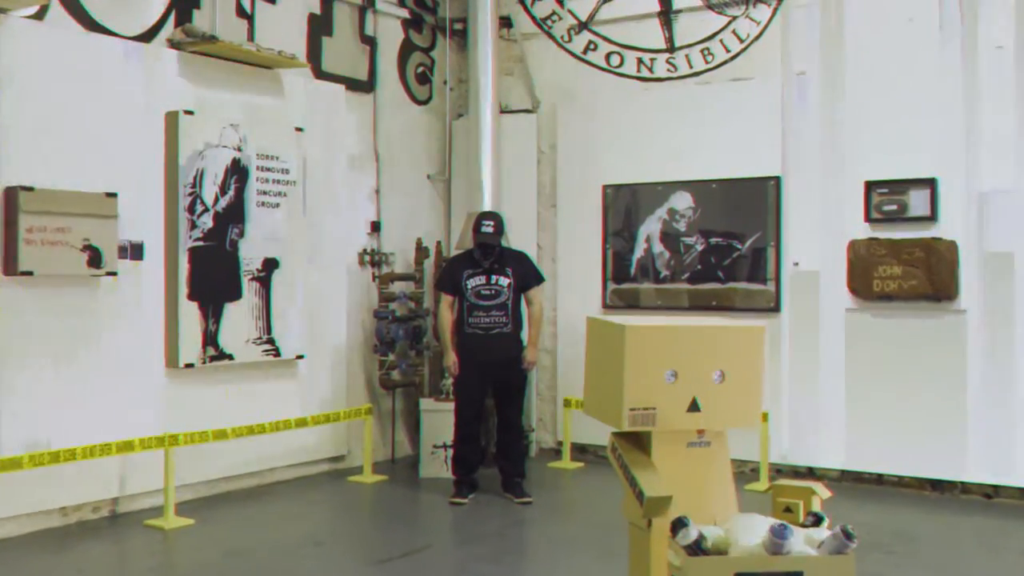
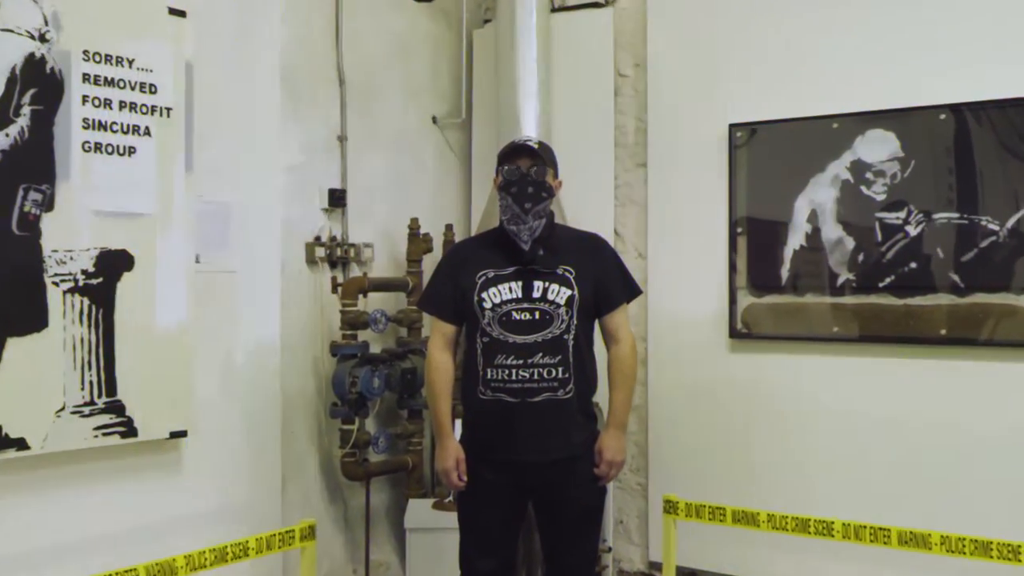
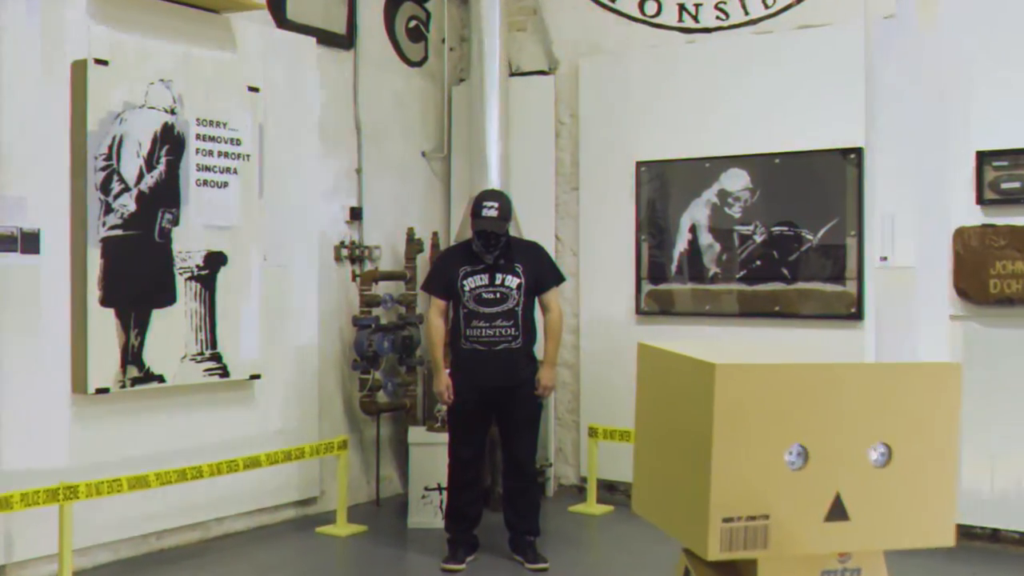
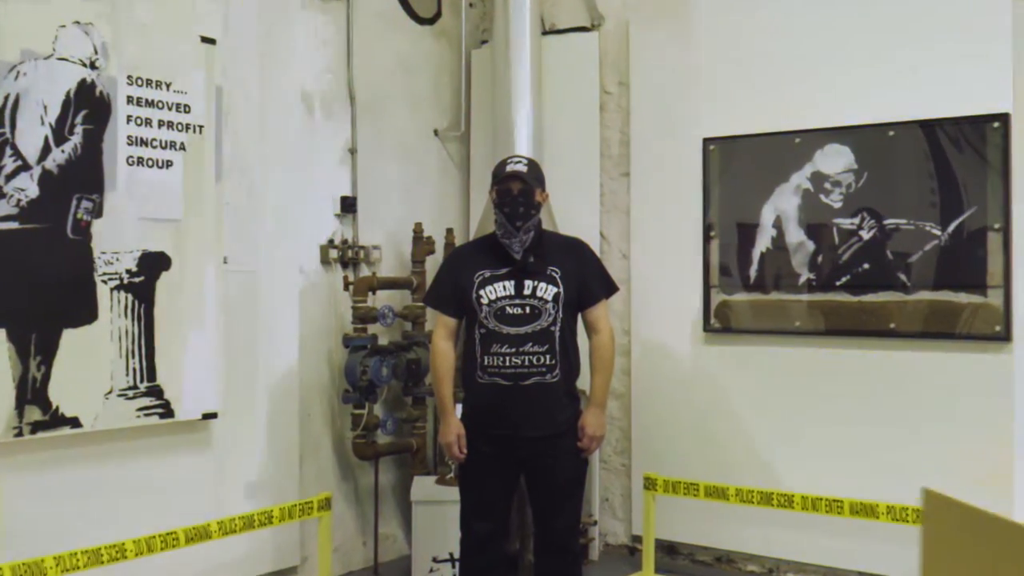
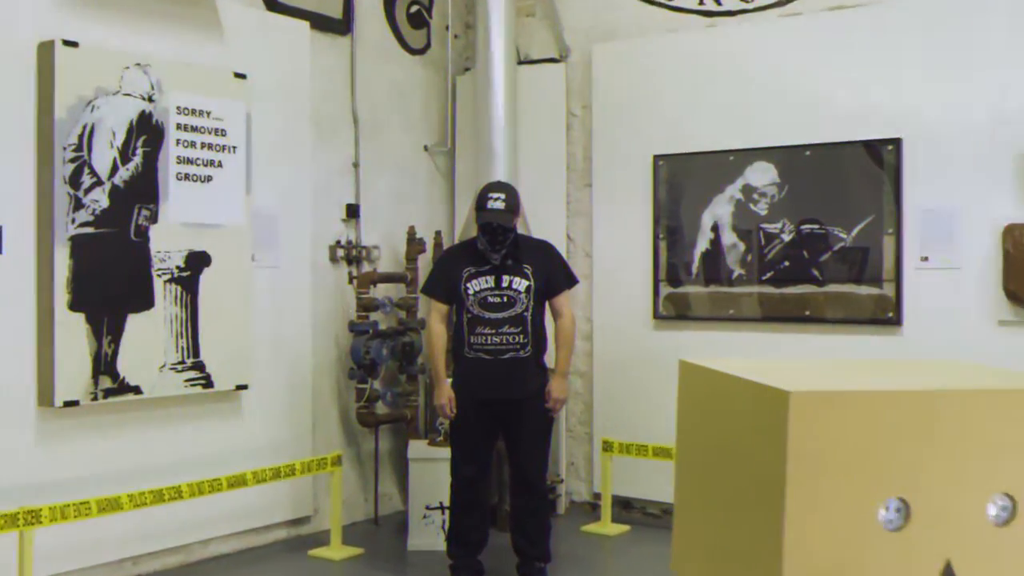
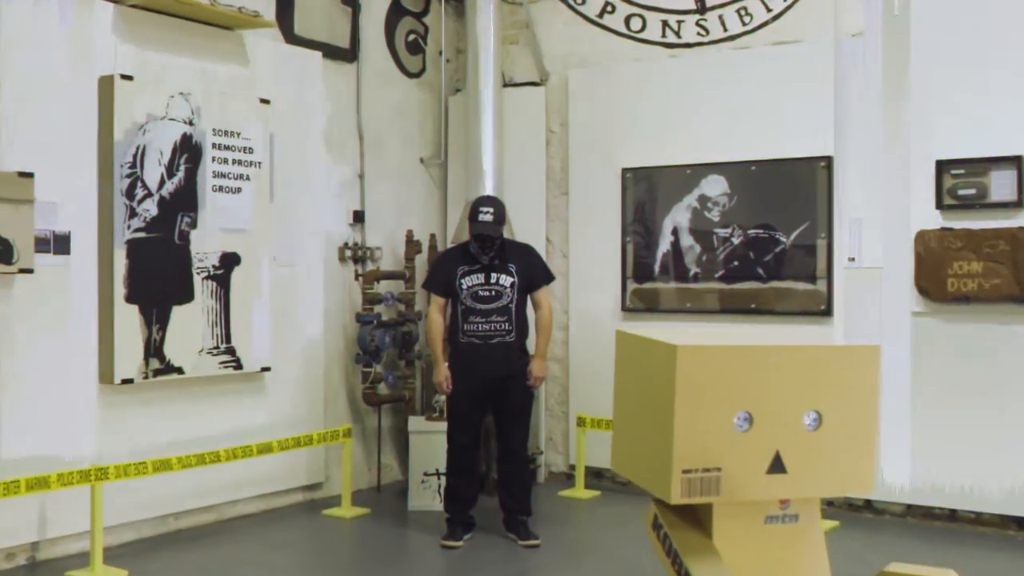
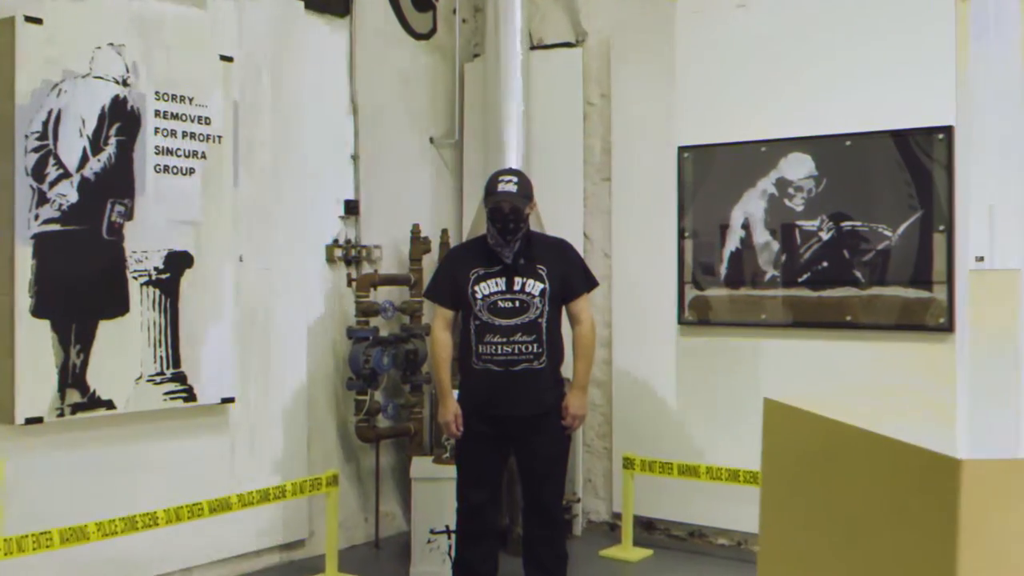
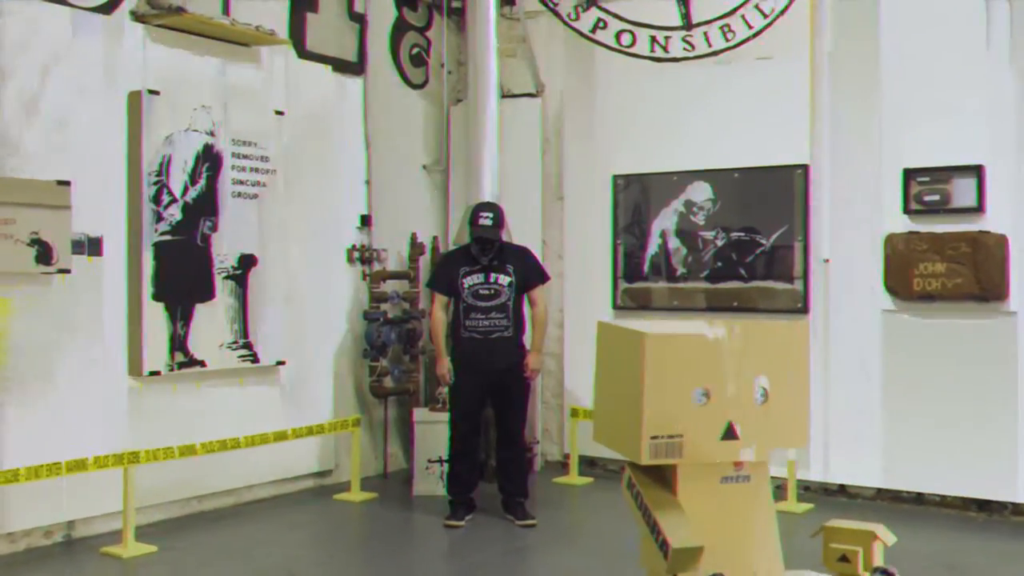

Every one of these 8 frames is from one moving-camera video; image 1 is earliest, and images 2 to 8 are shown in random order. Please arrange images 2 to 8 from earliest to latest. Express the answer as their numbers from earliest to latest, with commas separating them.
8, 6, 3, 5, 7, 4, 2
